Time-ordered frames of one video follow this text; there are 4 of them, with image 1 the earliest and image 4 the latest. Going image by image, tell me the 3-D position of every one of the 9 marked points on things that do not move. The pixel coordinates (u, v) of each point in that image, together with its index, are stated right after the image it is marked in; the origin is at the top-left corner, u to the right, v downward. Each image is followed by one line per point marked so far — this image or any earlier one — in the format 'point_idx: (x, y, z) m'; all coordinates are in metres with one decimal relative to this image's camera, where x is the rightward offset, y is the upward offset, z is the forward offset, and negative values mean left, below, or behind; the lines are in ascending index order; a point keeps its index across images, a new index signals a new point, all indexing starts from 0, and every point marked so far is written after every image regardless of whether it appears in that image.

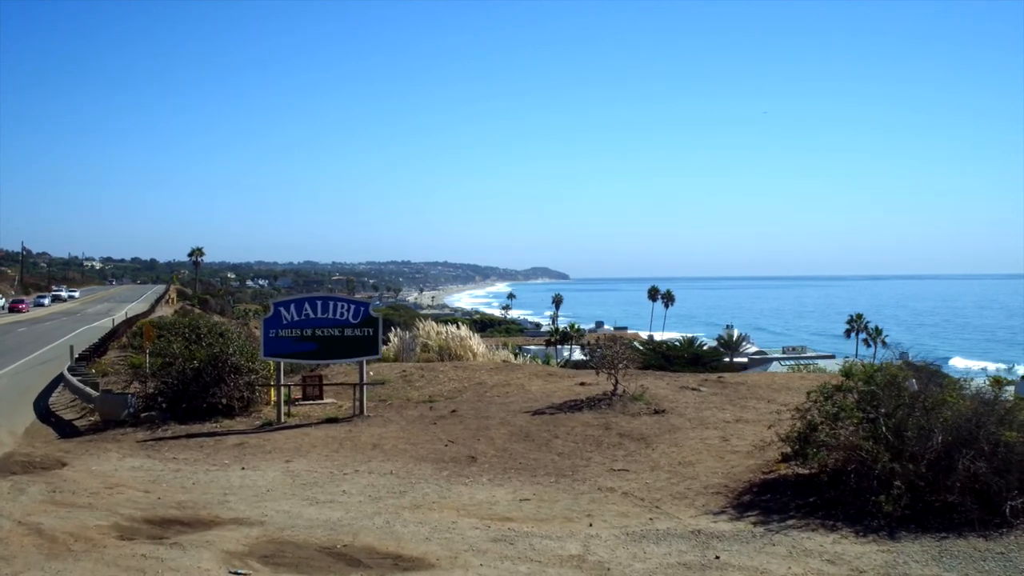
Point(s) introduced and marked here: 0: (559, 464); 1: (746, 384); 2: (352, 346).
0: (+0.5, -2.1, +10.2) m
1: (+3.6, -1.5, +13.3) m
2: (-2.3, -0.9, +12.6) m
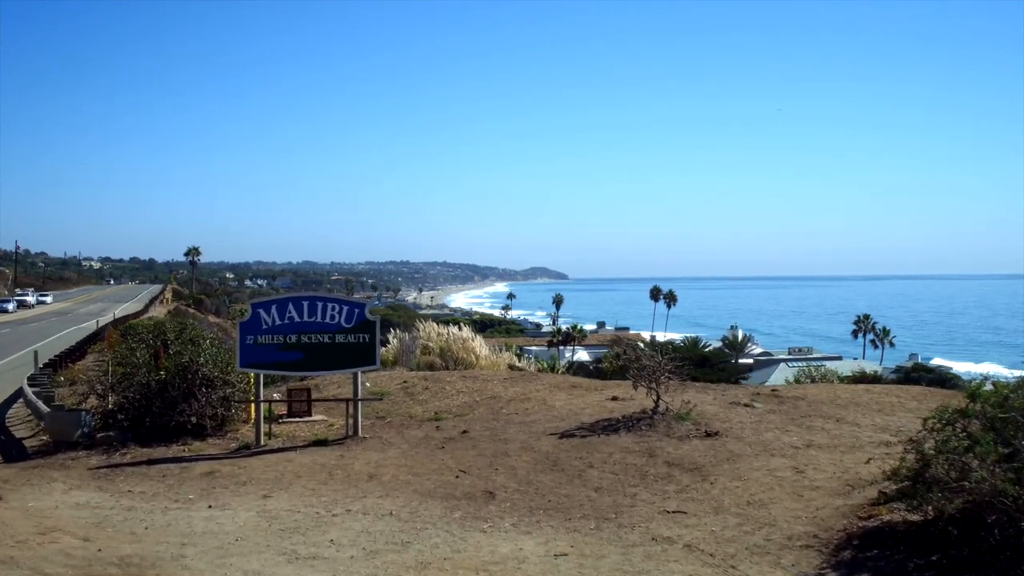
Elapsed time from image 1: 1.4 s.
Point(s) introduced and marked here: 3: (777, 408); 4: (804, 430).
0: (+0.8, -2.0, +8.3) m
1: (+3.8, -1.4, +11.4) m
2: (-2.1, -0.8, +10.6) m
3: (+3.3, -1.5, +10.9) m
4: (+3.4, -1.6, +10.0) m
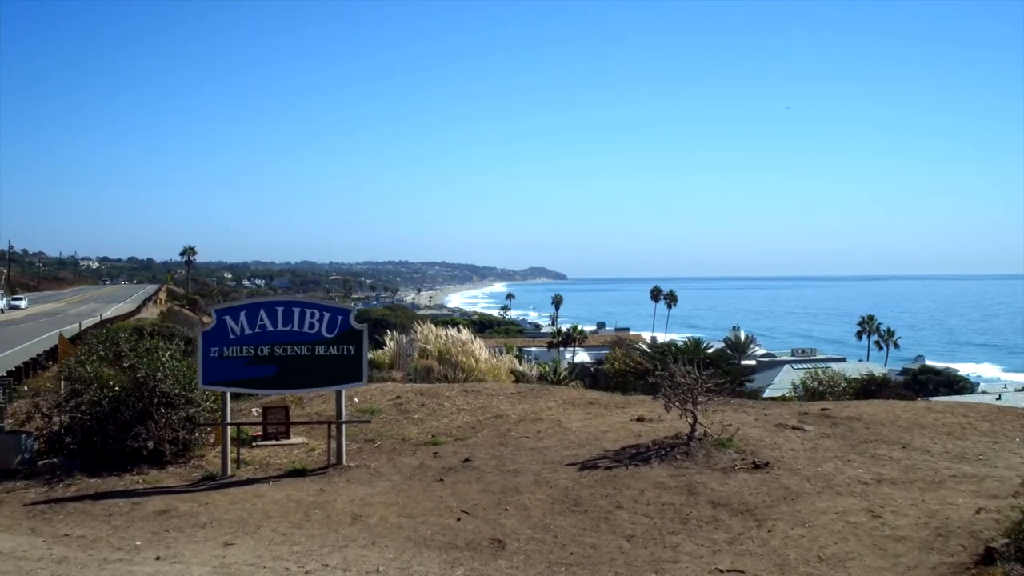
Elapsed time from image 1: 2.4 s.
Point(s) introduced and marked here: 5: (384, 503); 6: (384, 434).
0: (+0.9, -2.1, +6.7) m
1: (+4.0, -1.5, +9.8) m
2: (-1.9, -0.9, +9.1) m
3: (+3.4, -1.5, +9.3) m
4: (+3.5, -1.7, +8.5) m
5: (-1.2, -2.0, +8.0) m
6: (-1.5, -1.7, +10.1) m
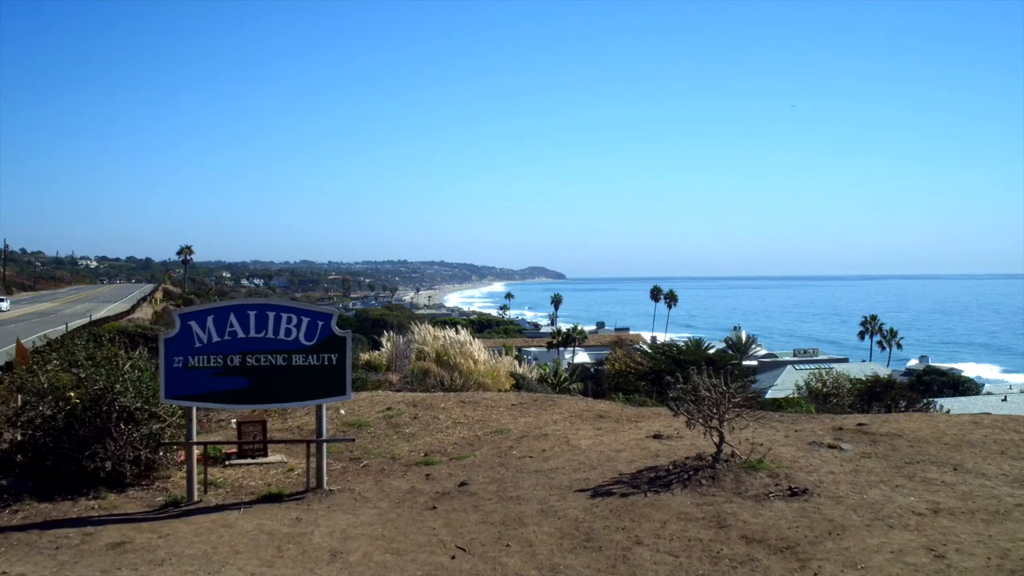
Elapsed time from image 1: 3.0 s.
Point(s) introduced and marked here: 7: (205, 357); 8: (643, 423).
0: (+0.9, -2.1, +5.7) m
1: (+4.0, -1.5, +8.8) m
2: (-1.9, -0.9, +8.1) m
3: (+3.4, -1.6, +8.3) m
4: (+3.5, -1.7, +7.5) m
5: (-1.2, -2.0, +7.0) m
6: (-1.5, -1.7, +9.1) m
7: (-2.8, -0.6, +7.9) m
8: (+1.4, -1.4, +9.4) m
